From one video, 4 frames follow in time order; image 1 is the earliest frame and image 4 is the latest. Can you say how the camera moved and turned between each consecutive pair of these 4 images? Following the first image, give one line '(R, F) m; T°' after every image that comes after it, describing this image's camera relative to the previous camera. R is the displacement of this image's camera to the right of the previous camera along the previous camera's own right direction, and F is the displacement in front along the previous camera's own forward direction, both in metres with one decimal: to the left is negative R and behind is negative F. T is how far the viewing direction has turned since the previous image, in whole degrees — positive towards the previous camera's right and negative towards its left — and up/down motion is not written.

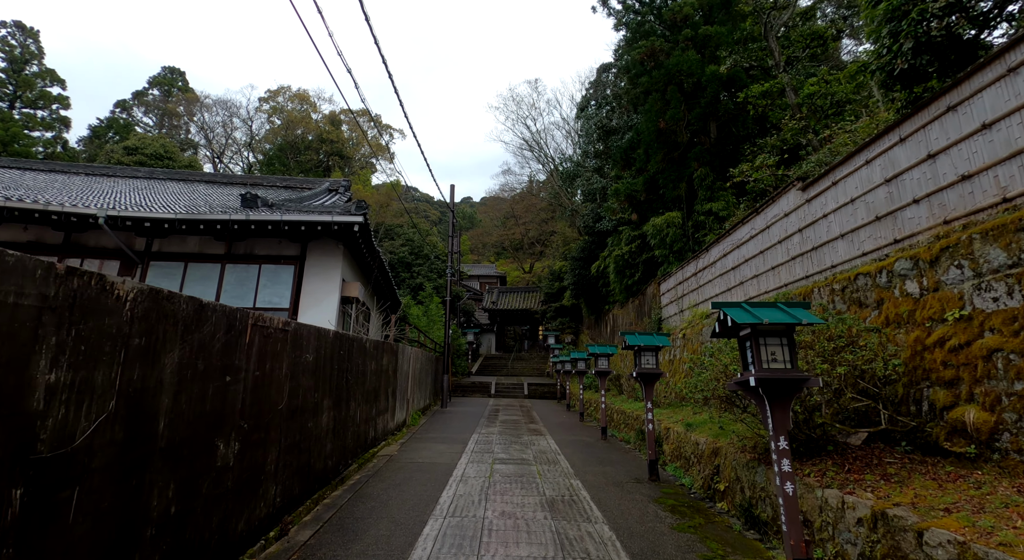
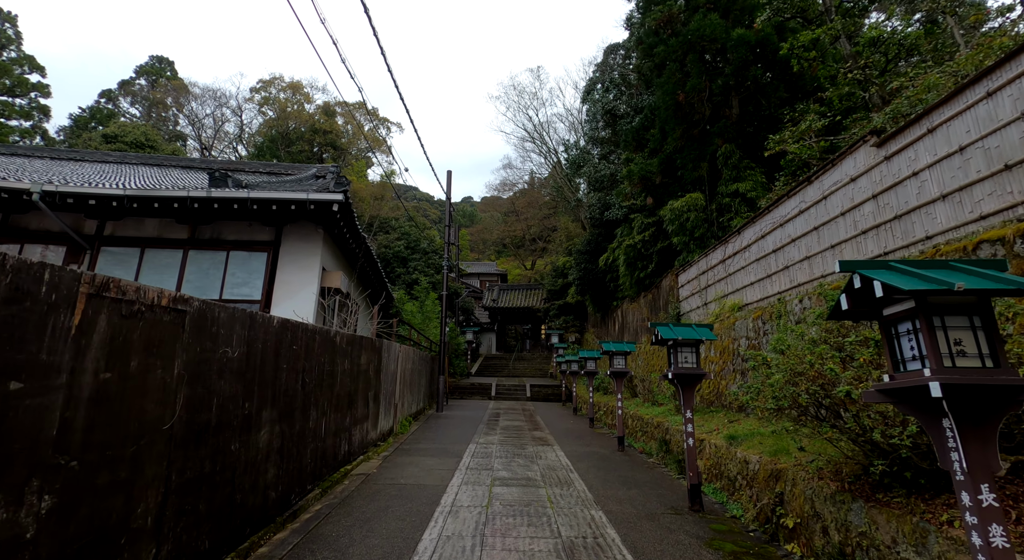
(0.0, +1.2) m; 0°
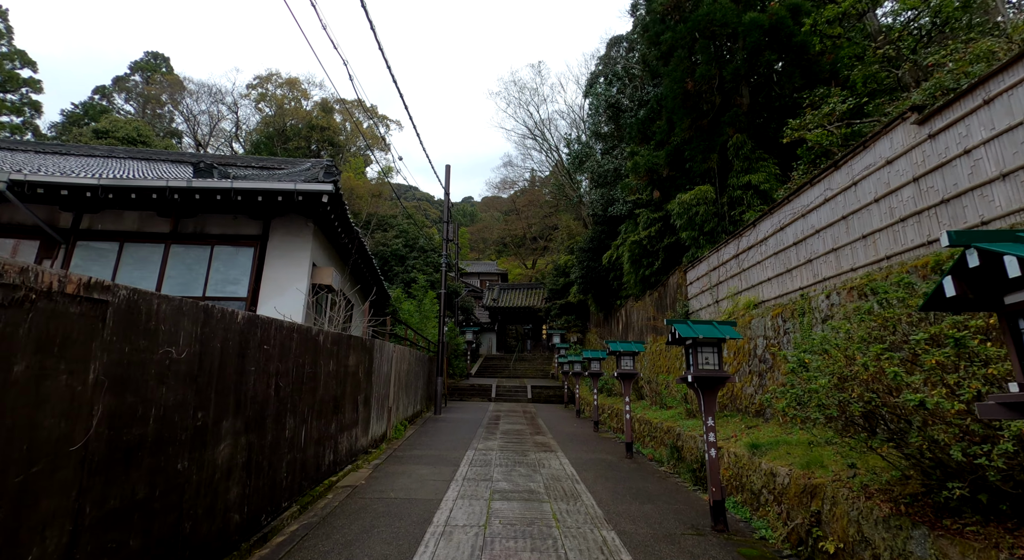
(0.0, +0.5) m; 0°
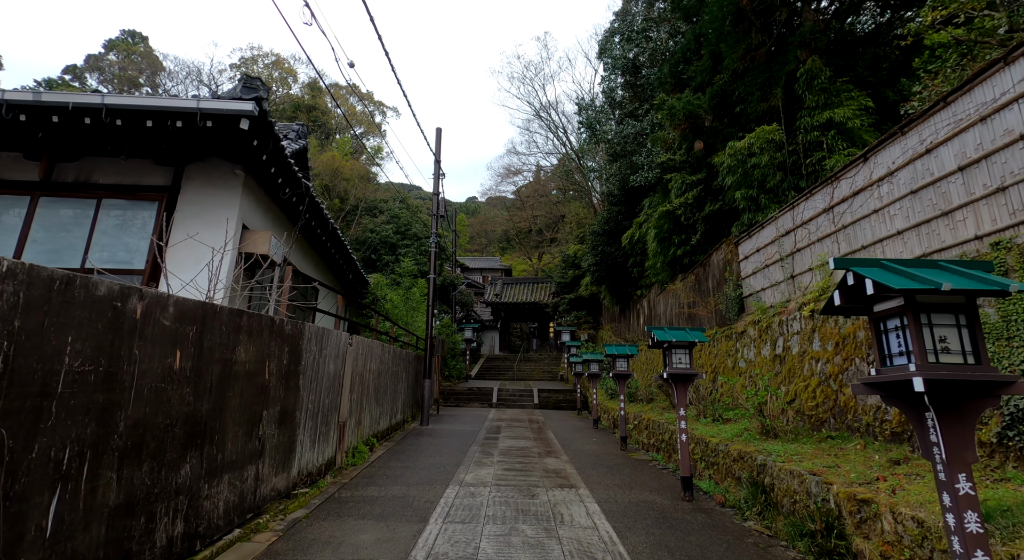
(0.0, +2.3) m; -1°
